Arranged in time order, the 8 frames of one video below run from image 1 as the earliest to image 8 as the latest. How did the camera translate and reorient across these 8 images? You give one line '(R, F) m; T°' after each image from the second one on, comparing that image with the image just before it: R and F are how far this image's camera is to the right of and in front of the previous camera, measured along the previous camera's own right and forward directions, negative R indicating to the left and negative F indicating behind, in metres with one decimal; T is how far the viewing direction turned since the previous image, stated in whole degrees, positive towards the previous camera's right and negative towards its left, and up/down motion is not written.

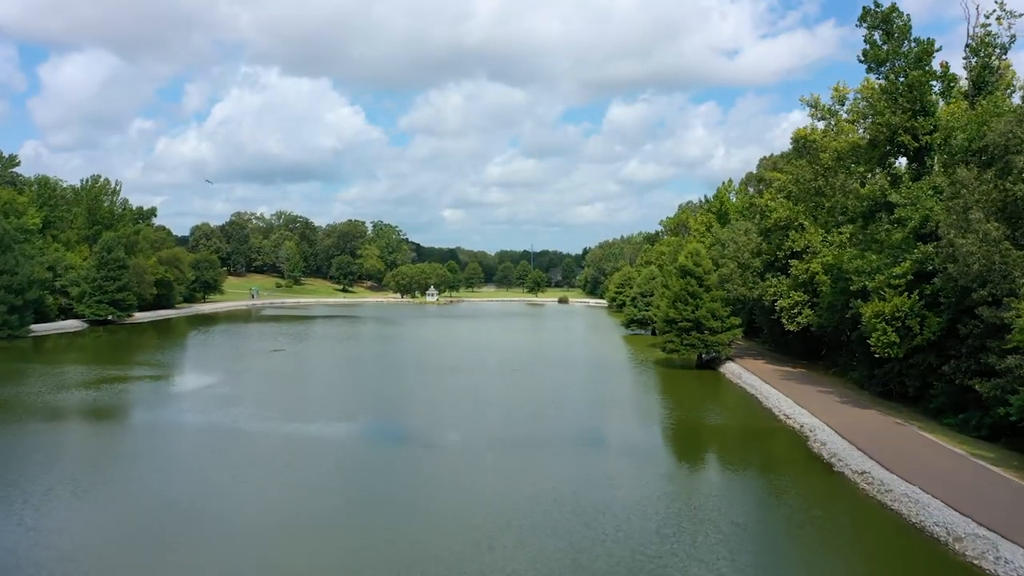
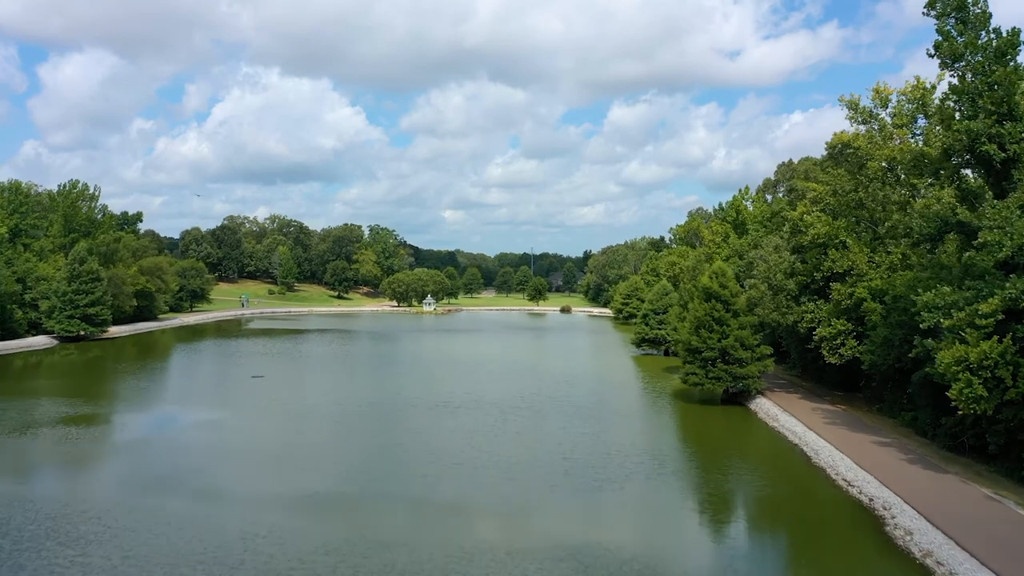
(-0.1, +3.5) m; 0°
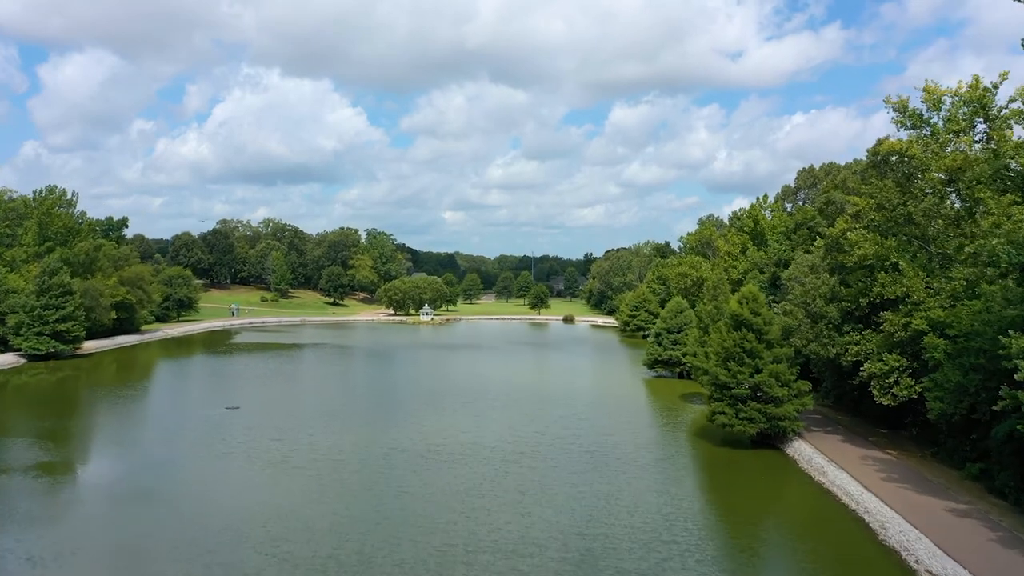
(-0.1, +3.4) m; 0°
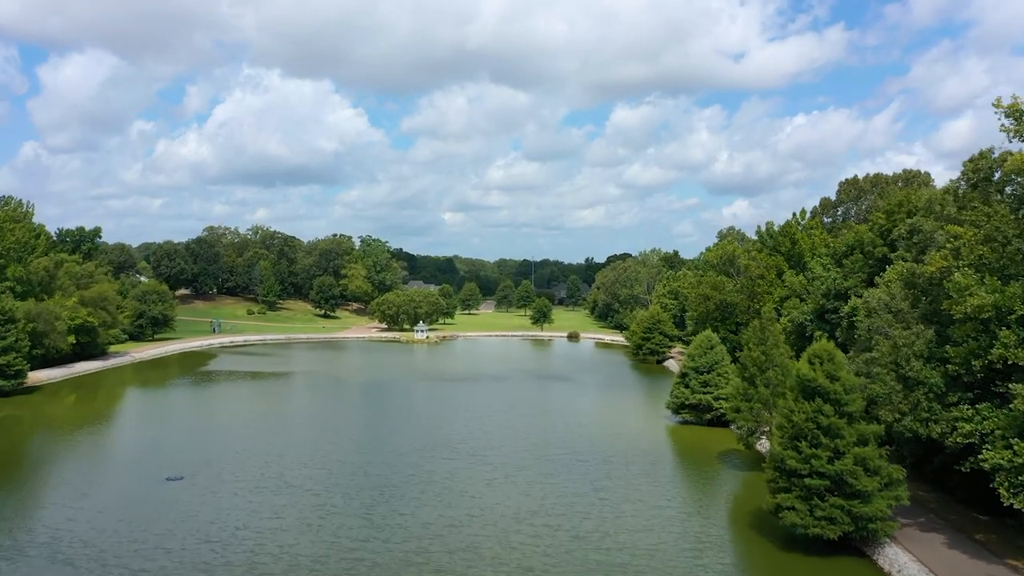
(-0.1, +5.6) m; 0°
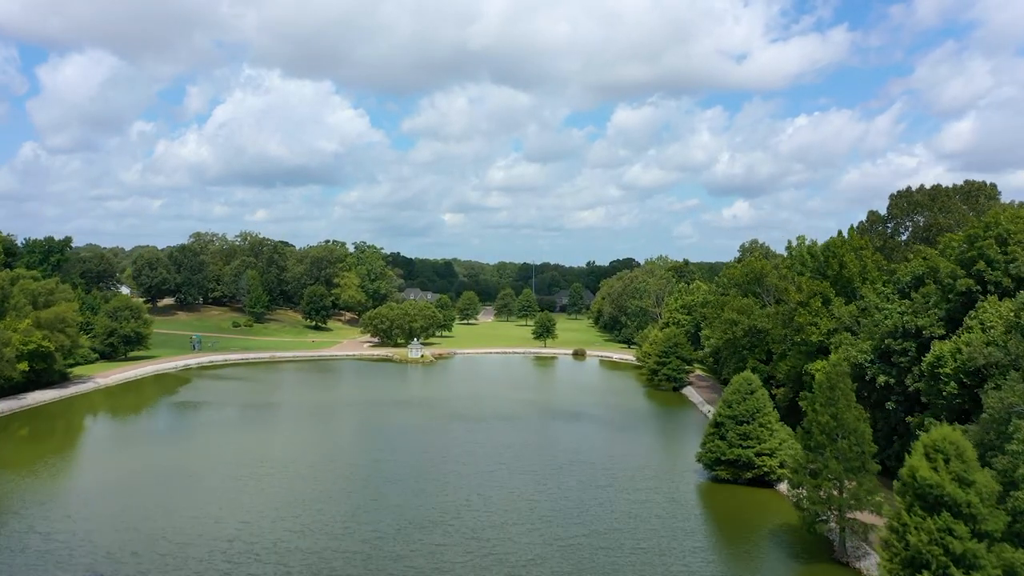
(-0.2, +5.3) m; 0°
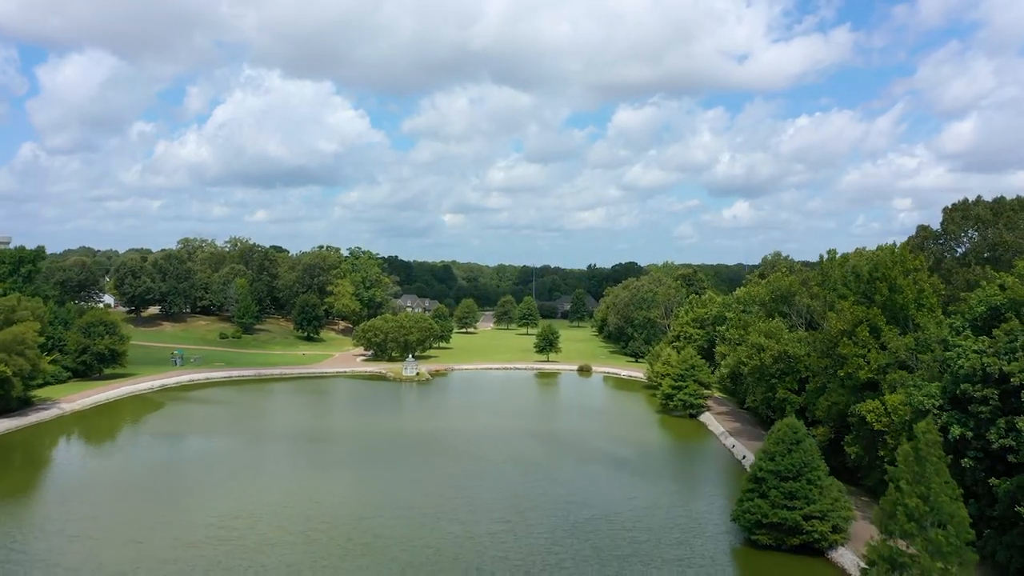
(-0.1, +4.3) m; 0°
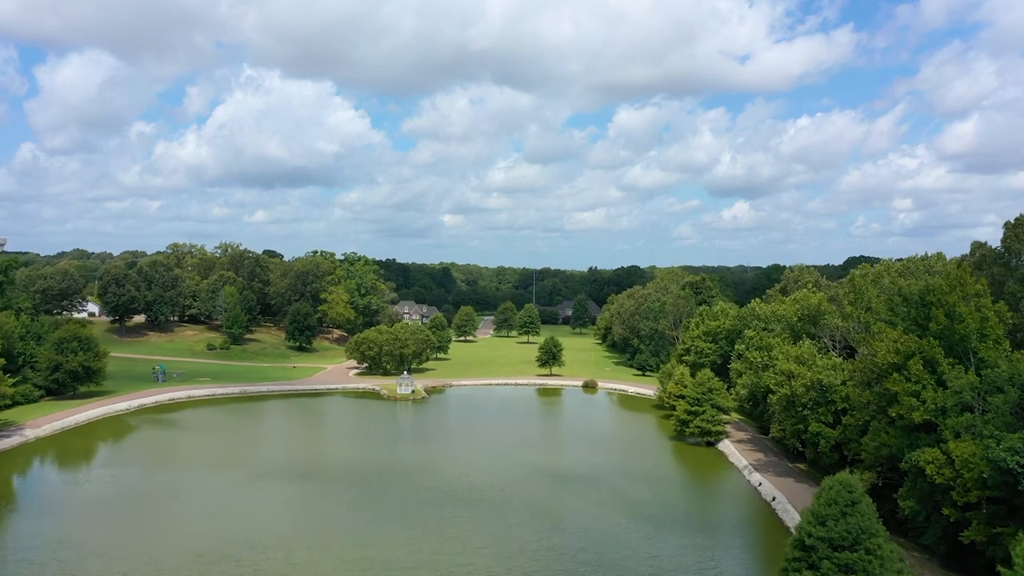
(-0.1, +3.8) m; 0°
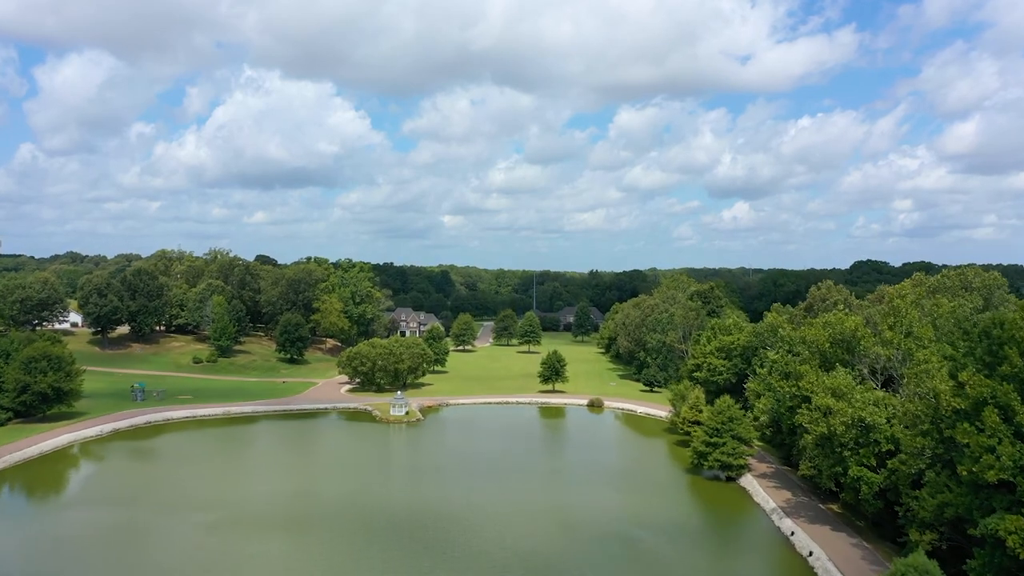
(-0.1, +3.8) m; 0°
